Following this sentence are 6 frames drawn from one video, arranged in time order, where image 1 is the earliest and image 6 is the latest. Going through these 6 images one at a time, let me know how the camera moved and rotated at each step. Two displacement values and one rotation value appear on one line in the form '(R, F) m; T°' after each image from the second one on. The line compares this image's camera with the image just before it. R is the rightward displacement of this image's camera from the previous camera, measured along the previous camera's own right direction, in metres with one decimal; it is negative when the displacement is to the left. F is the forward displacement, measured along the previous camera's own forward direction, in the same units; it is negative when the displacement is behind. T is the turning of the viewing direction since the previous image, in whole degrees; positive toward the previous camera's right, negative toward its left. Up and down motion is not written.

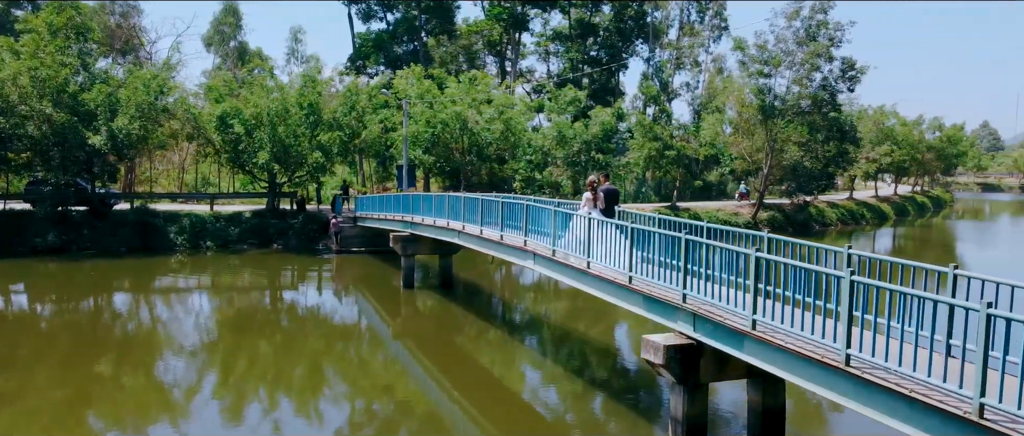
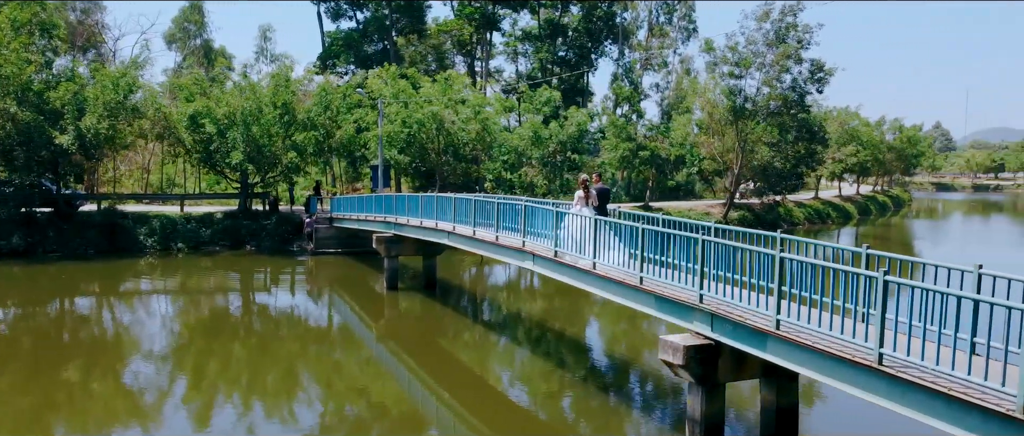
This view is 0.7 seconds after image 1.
(-0.5, +0.1) m; +3°
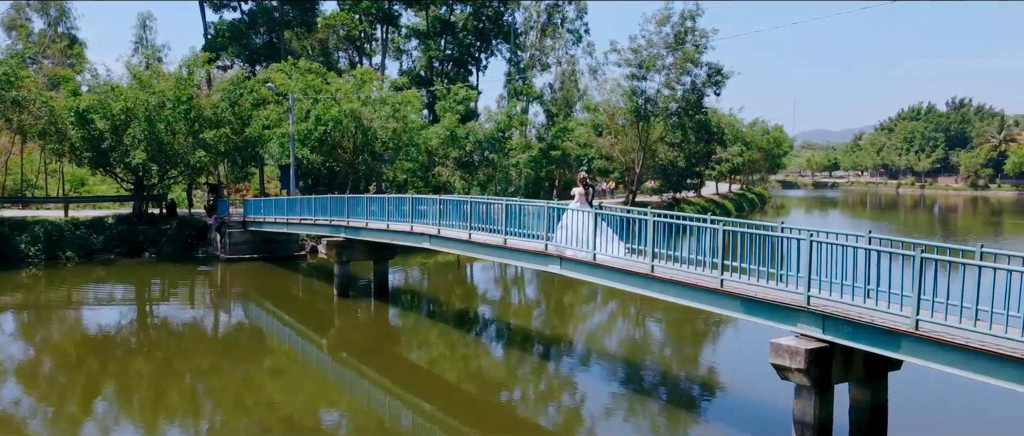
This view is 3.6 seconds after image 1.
(-2.1, +0.6) m; +10°
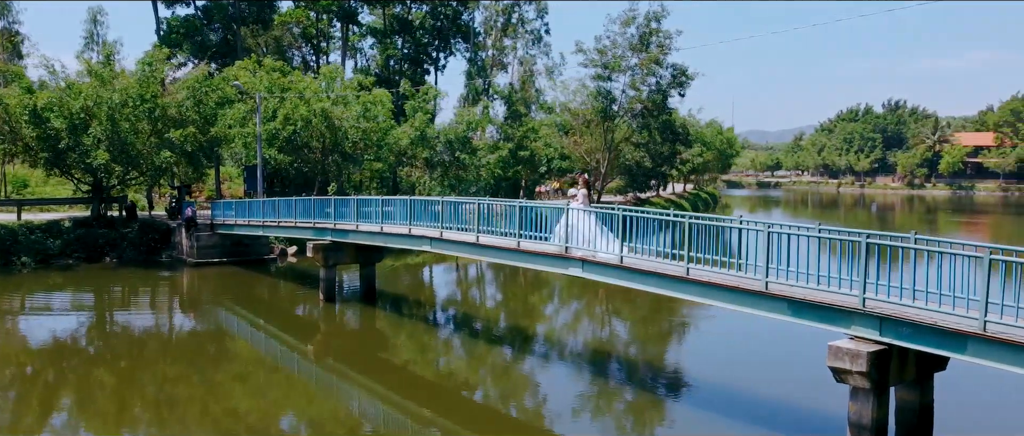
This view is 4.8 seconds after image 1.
(-0.9, +0.3) m; +4°
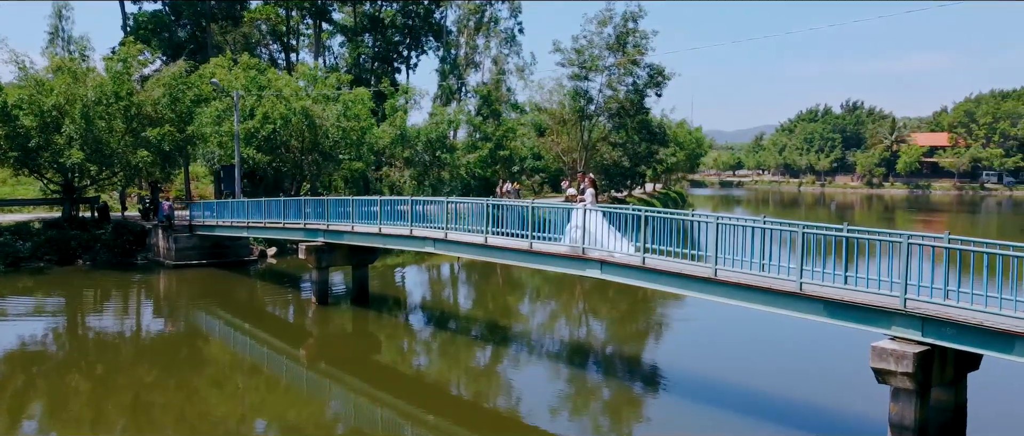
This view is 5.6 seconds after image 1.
(-0.7, +0.2) m; +3°
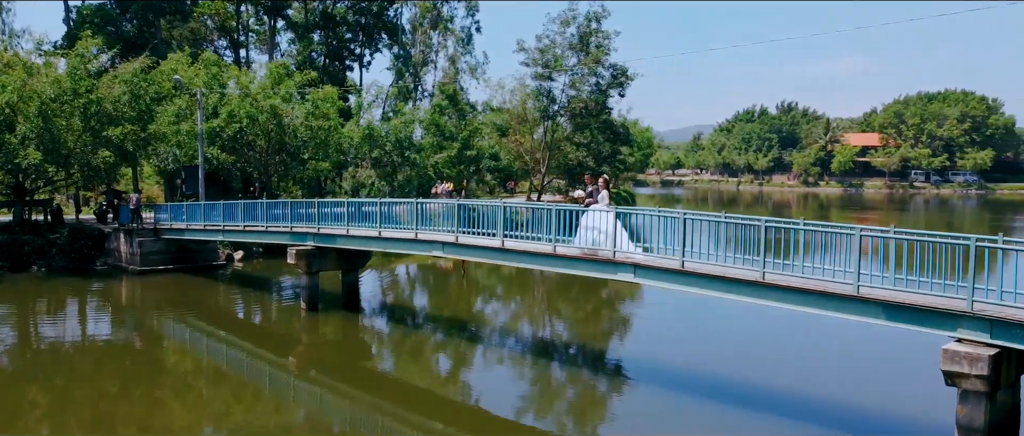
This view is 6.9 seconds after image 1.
(-1.1, +0.3) m; +5°
